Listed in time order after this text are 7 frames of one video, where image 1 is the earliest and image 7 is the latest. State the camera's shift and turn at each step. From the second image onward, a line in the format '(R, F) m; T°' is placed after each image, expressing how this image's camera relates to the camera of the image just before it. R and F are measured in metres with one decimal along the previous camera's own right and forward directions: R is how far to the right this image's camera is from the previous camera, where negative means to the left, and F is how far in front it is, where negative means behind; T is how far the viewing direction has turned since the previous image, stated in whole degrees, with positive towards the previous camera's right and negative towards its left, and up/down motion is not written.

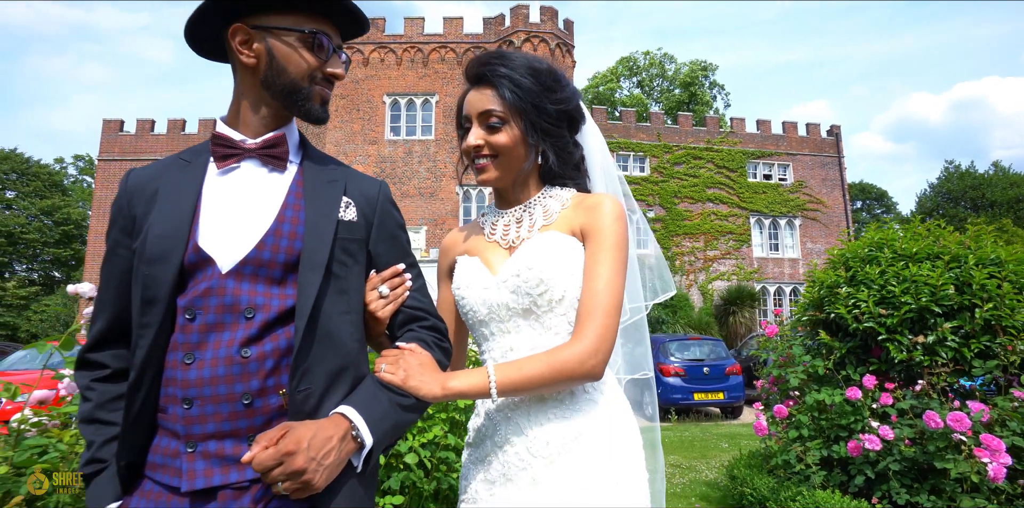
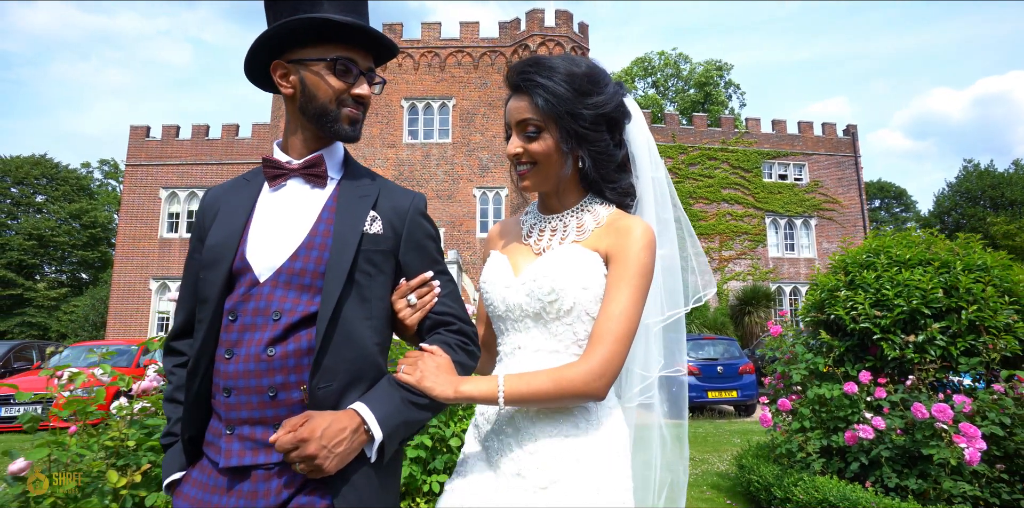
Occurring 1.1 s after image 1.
(-0.1, -0.4) m; -1°
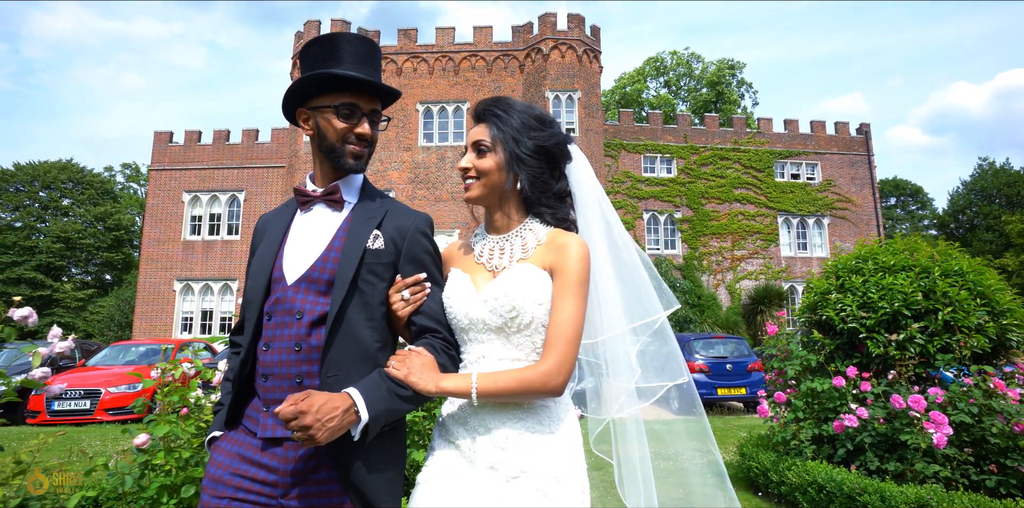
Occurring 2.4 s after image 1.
(-0.1, -0.5) m; -1°
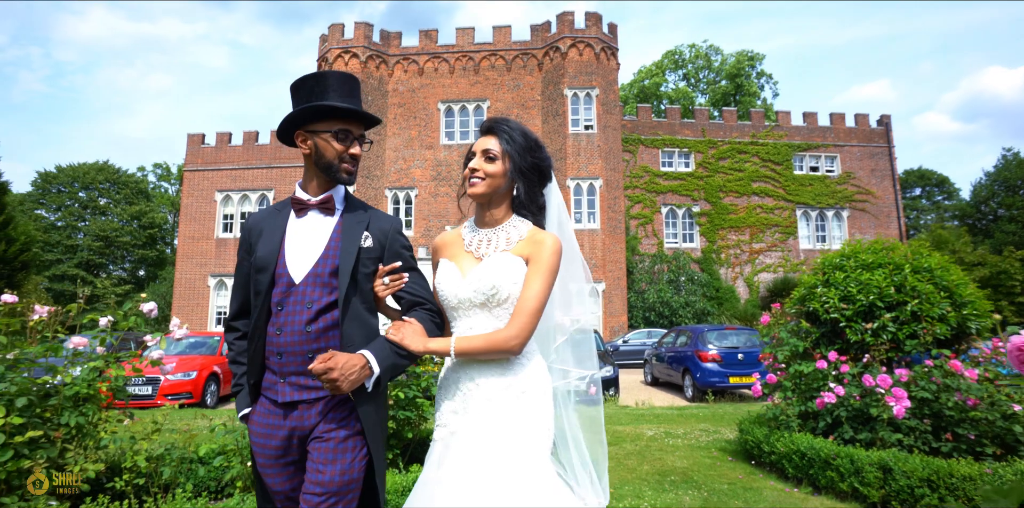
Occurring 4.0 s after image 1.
(0.0, -0.7) m; -2°
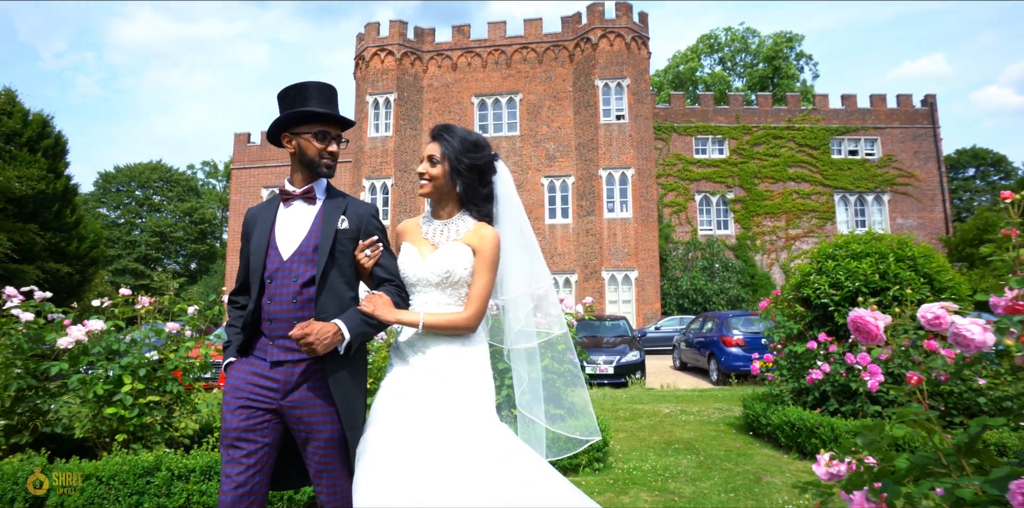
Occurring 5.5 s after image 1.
(+0.2, -0.7) m; -4°
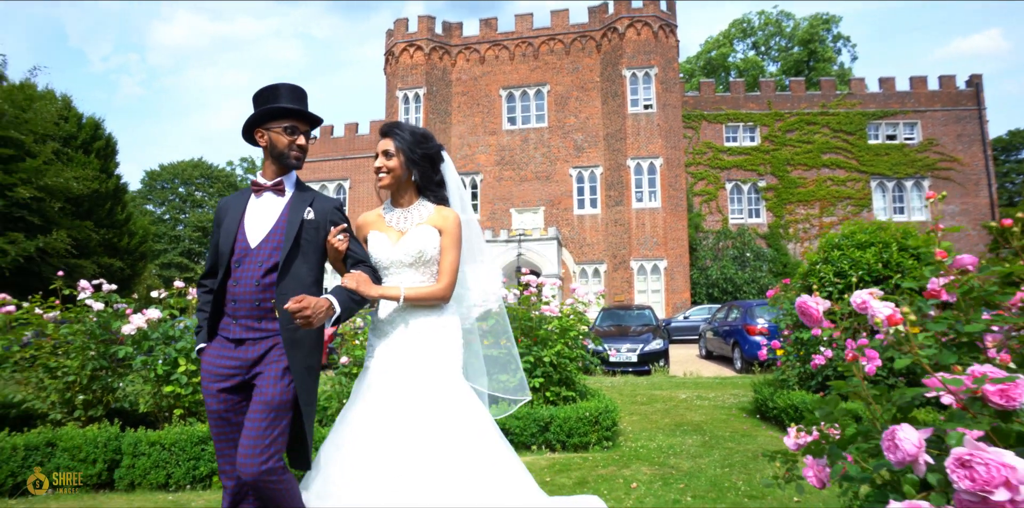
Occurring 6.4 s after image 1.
(+0.2, -0.4) m; -3°
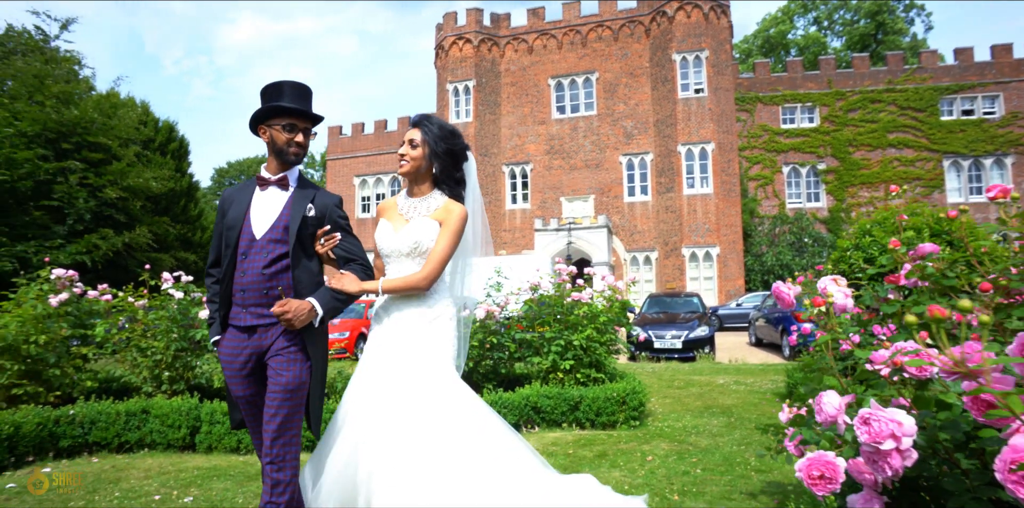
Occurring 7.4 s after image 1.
(+0.2, -0.3) m; -5°
